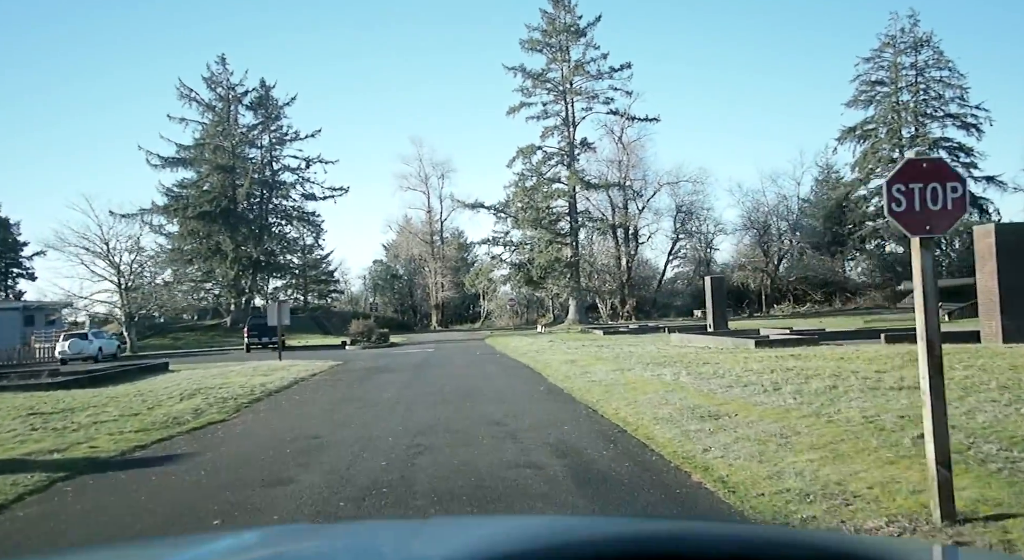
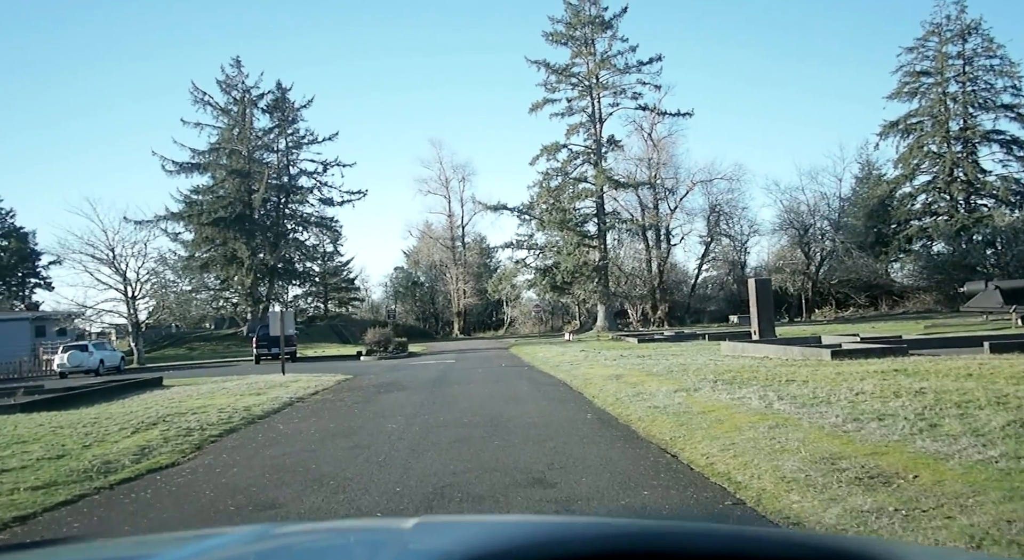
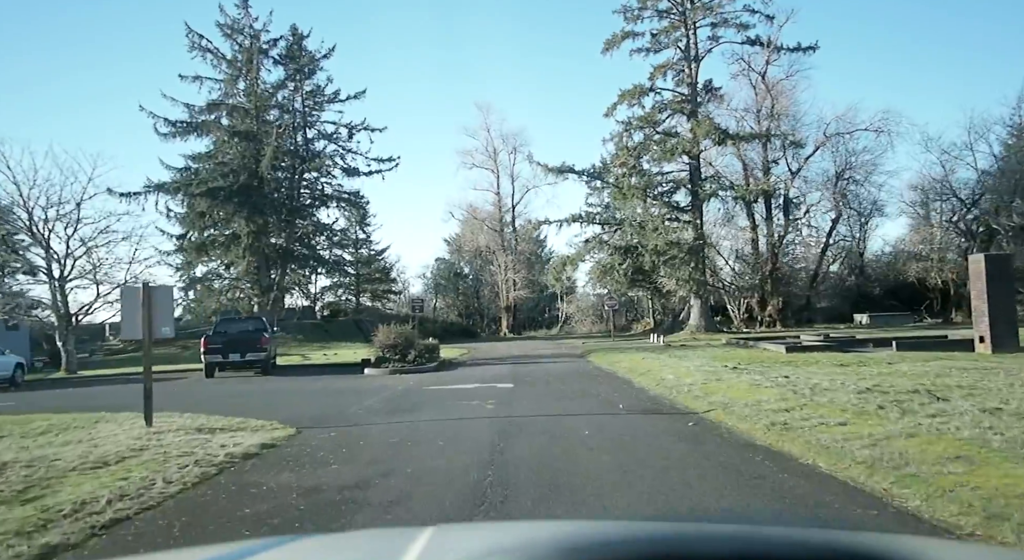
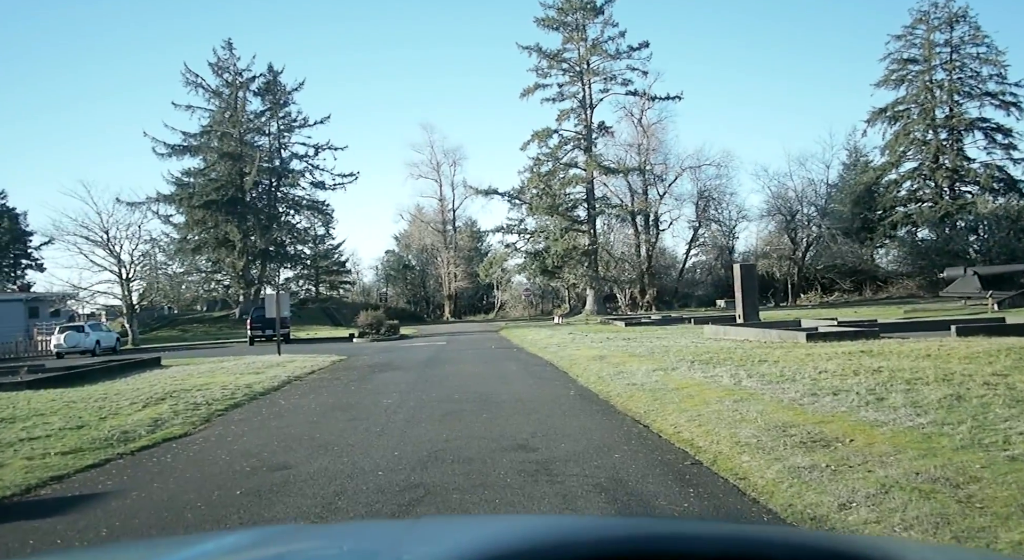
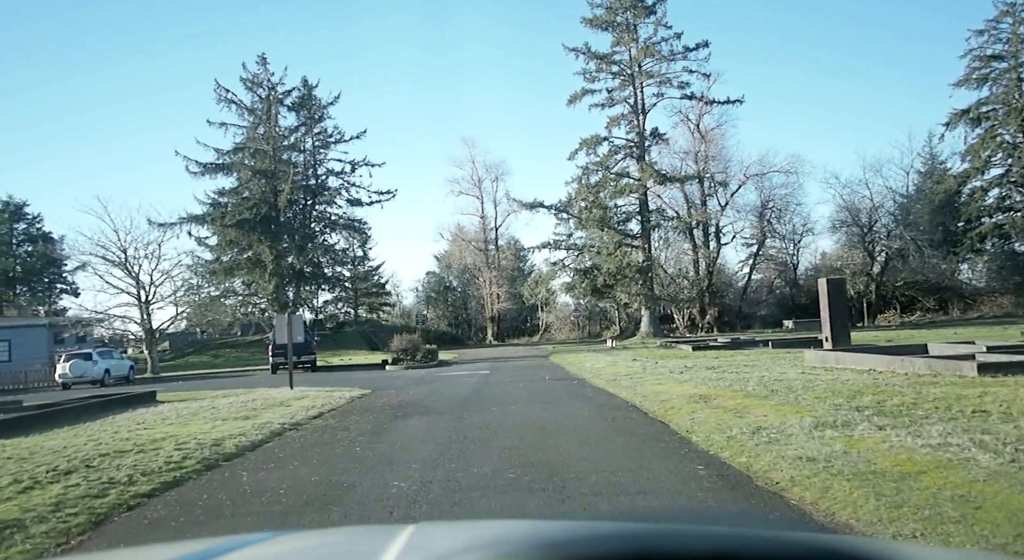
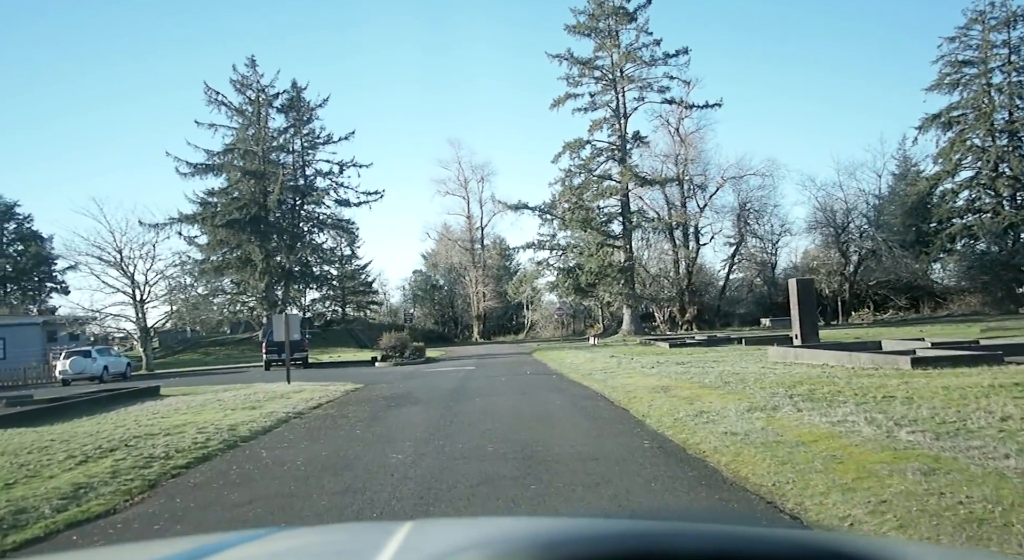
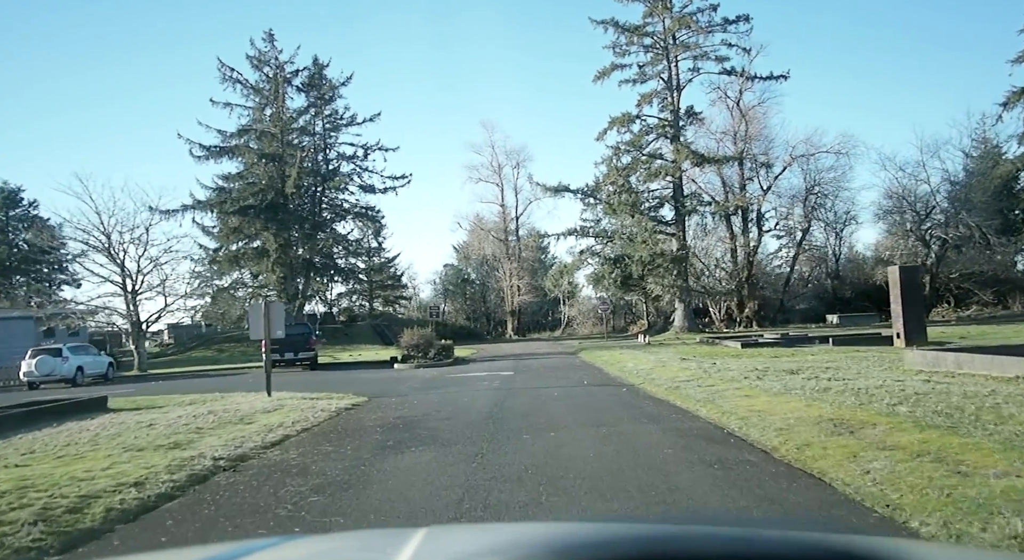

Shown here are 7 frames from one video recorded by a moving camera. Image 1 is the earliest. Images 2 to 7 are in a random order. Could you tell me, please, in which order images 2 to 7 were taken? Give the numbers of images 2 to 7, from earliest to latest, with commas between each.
4, 2, 6, 5, 7, 3
